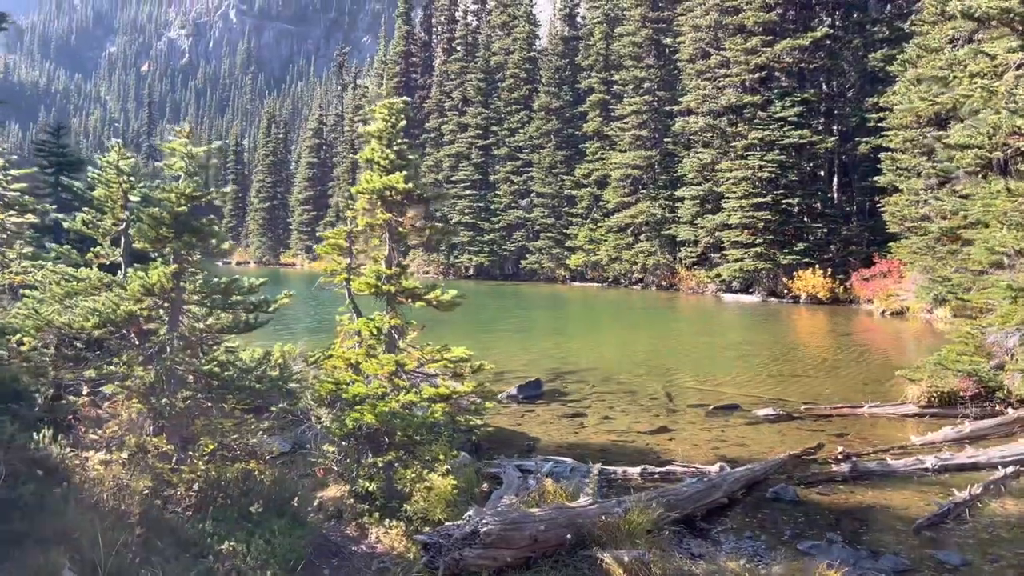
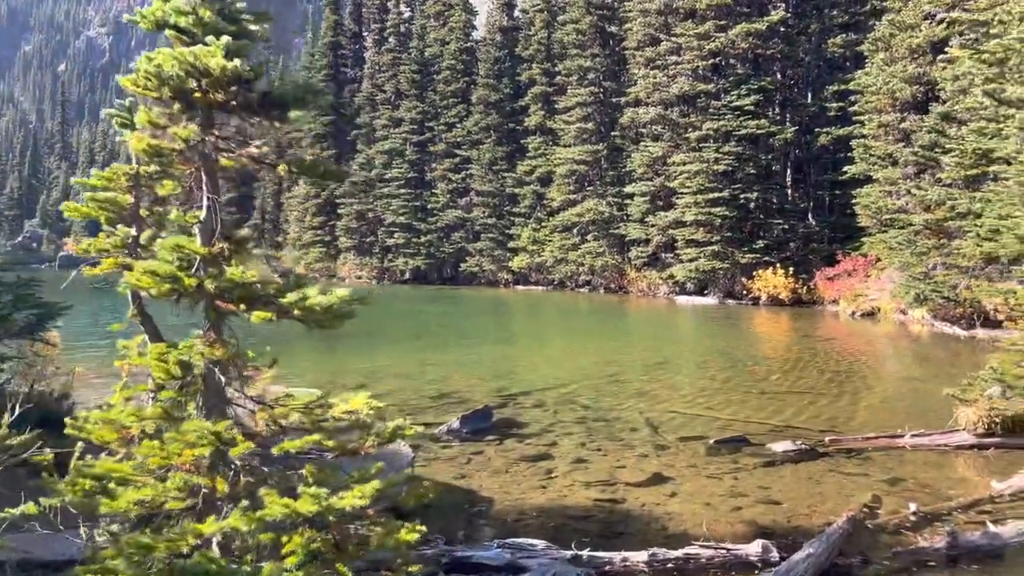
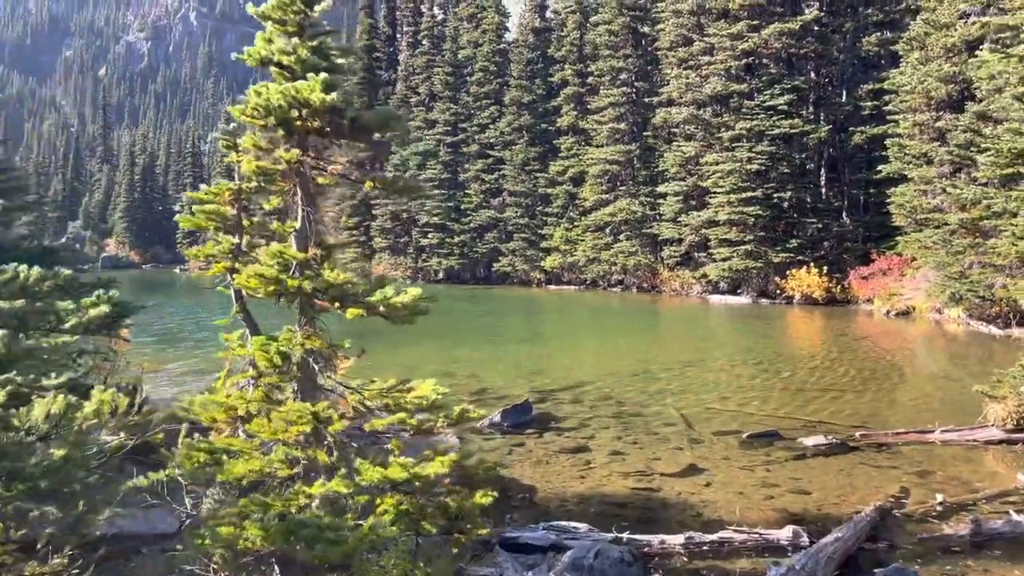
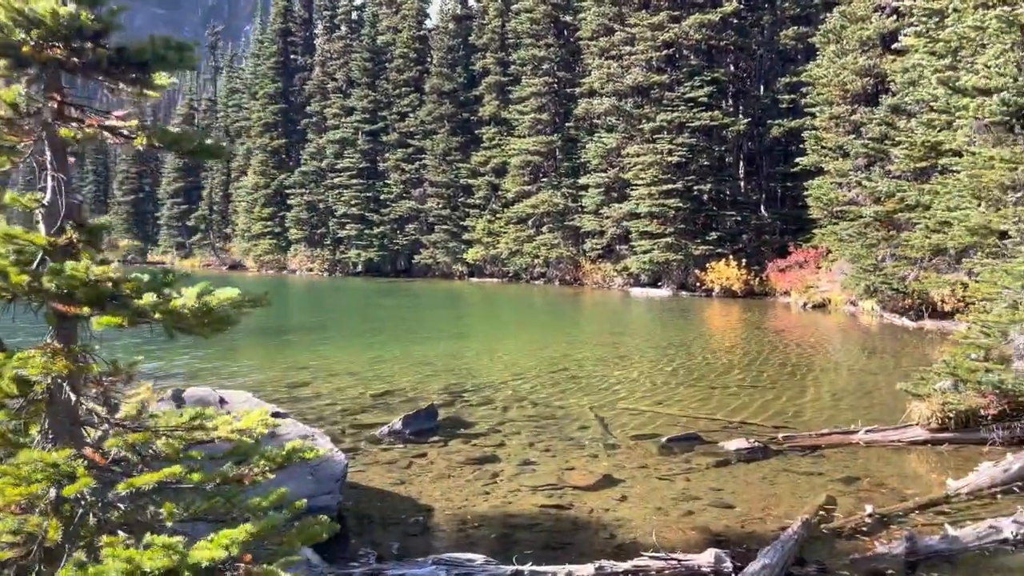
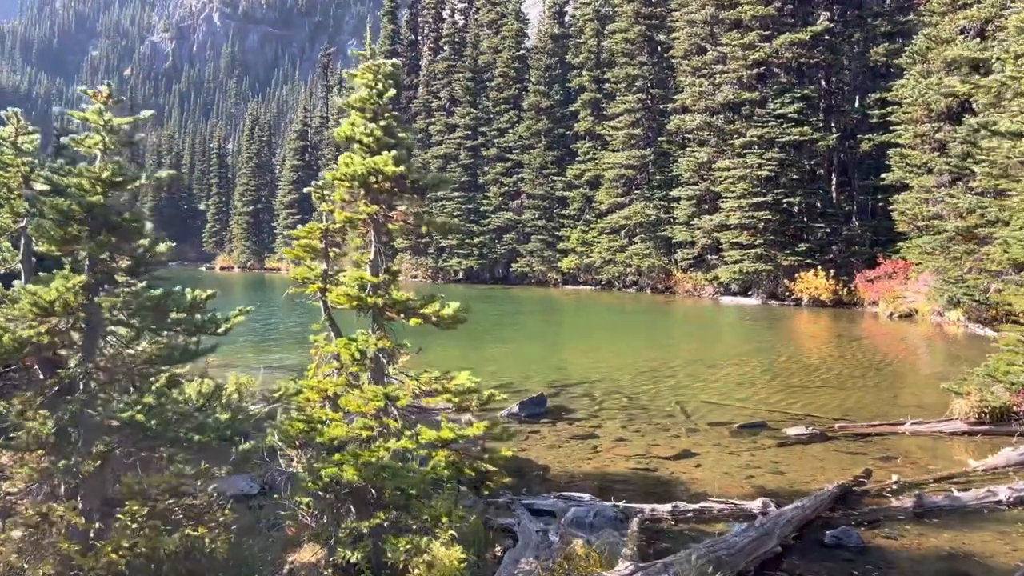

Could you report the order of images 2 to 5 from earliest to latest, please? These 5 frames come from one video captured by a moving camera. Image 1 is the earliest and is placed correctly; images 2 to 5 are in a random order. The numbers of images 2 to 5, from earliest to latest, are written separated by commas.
5, 3, 2, 4
